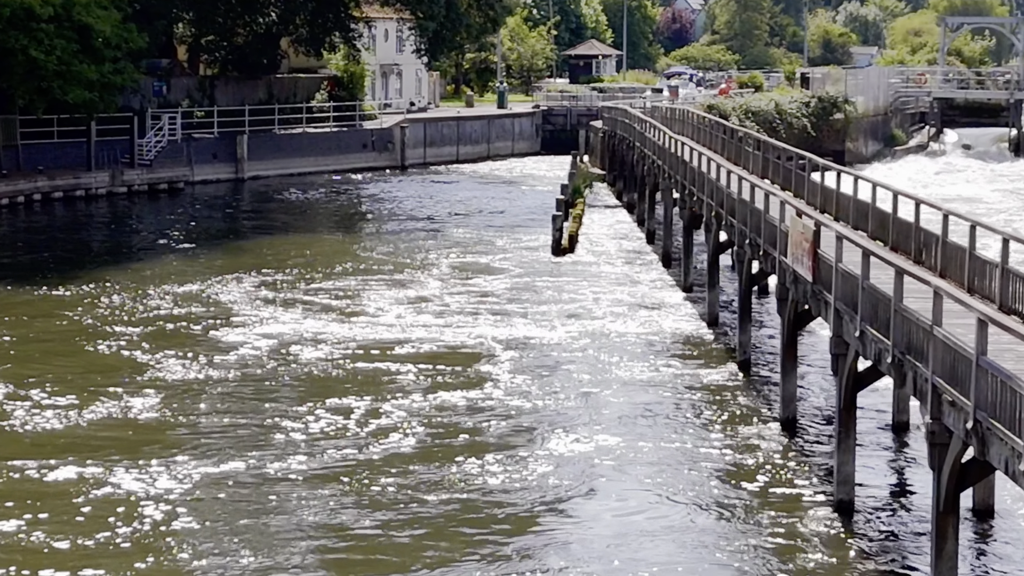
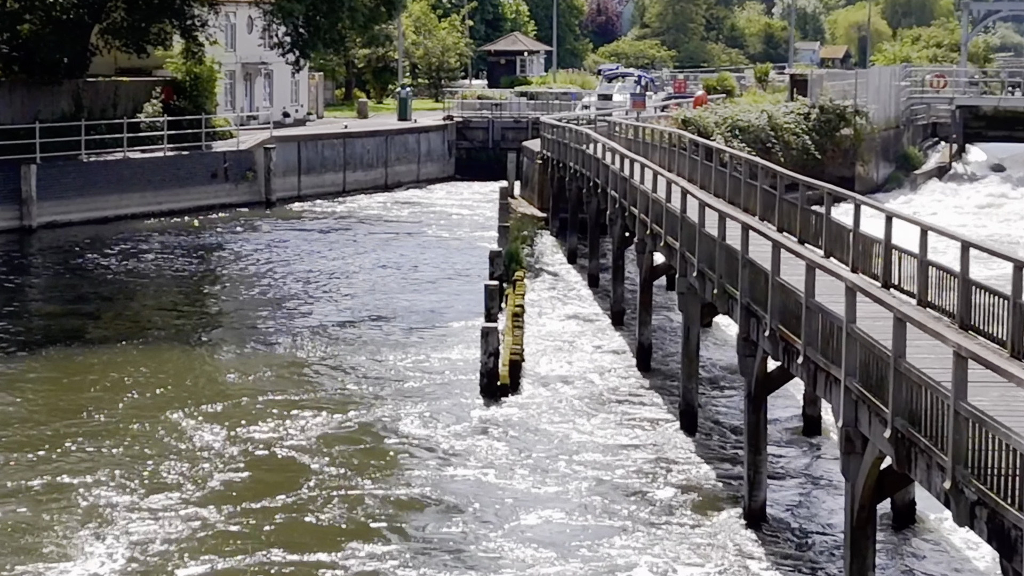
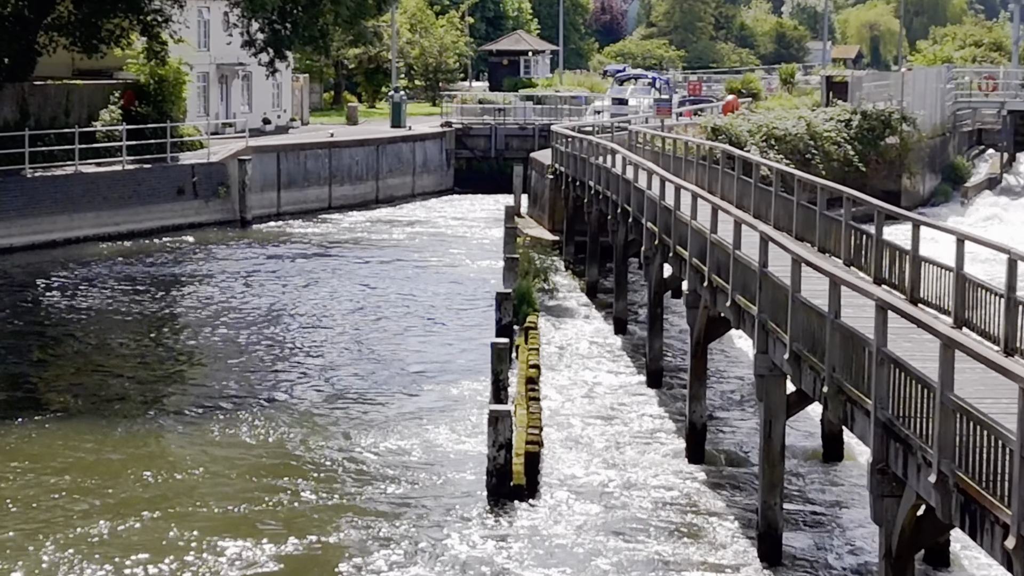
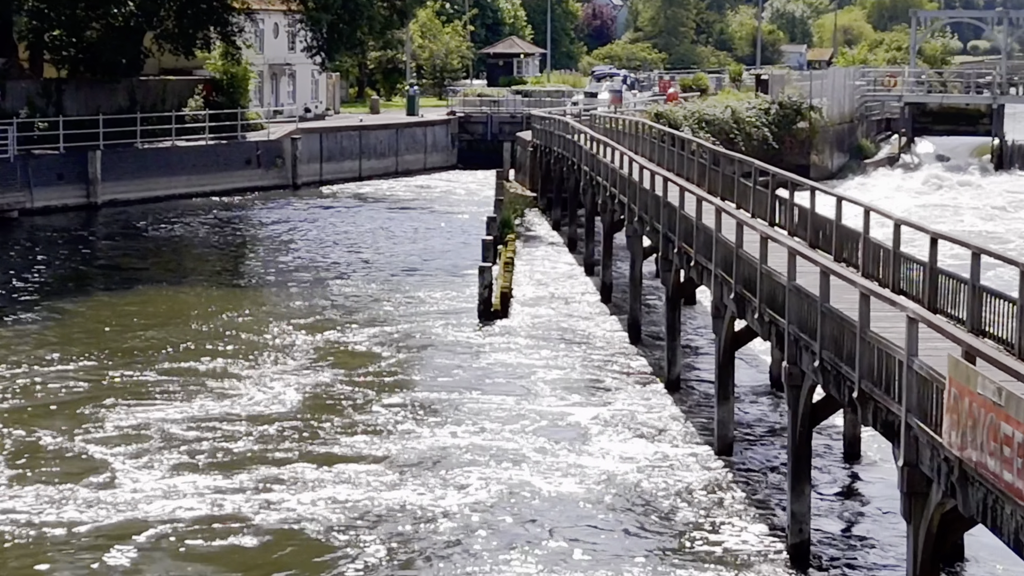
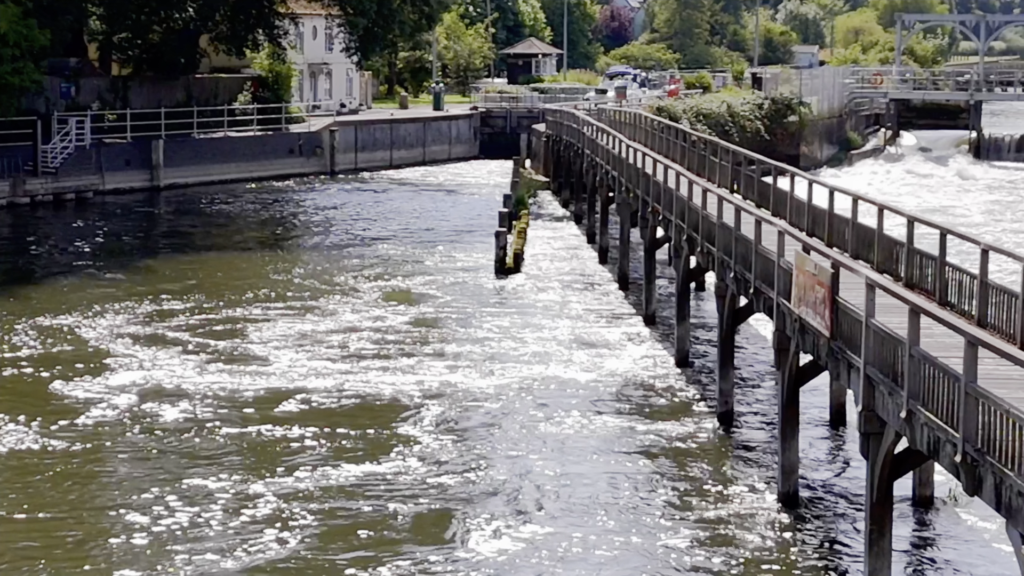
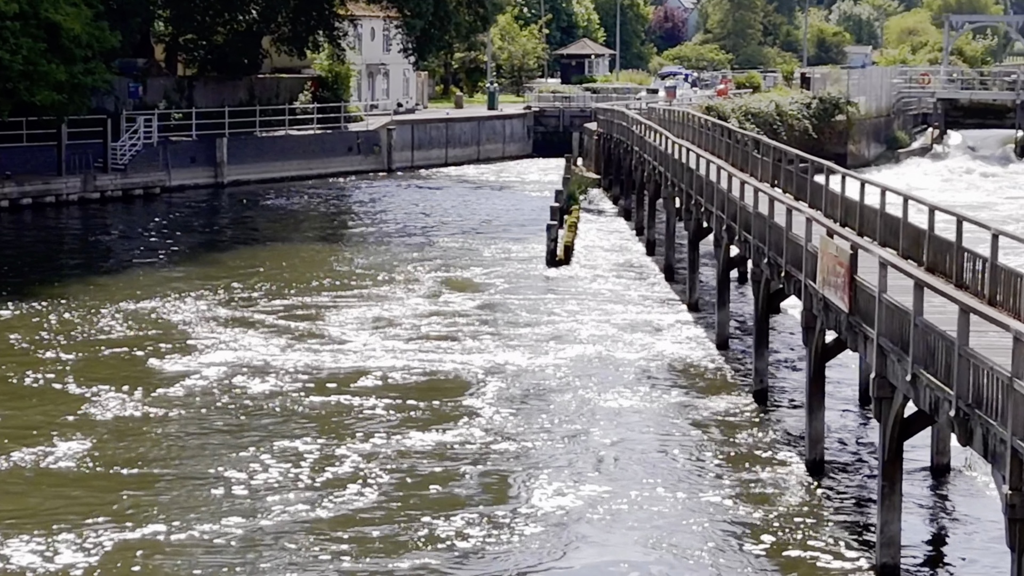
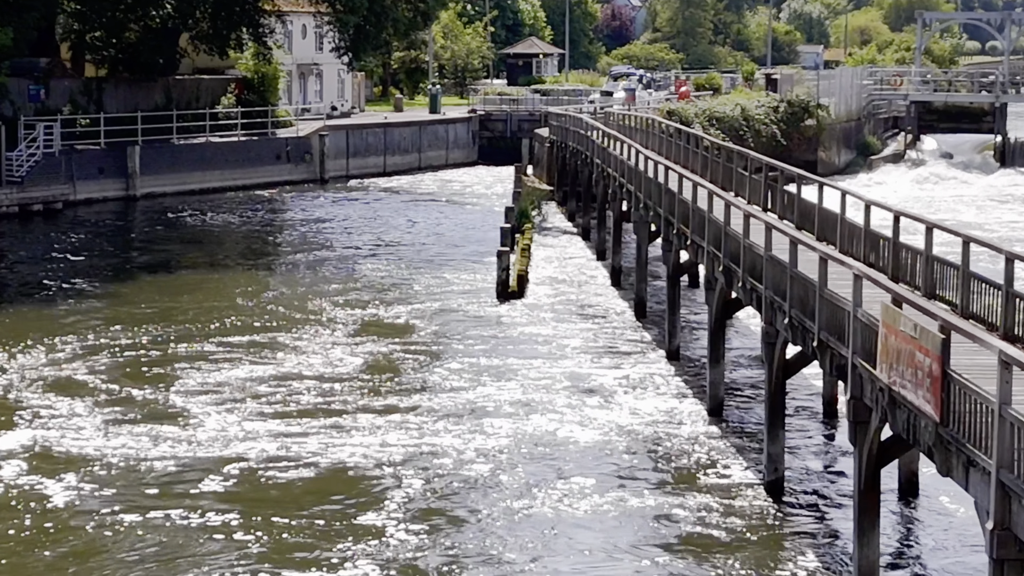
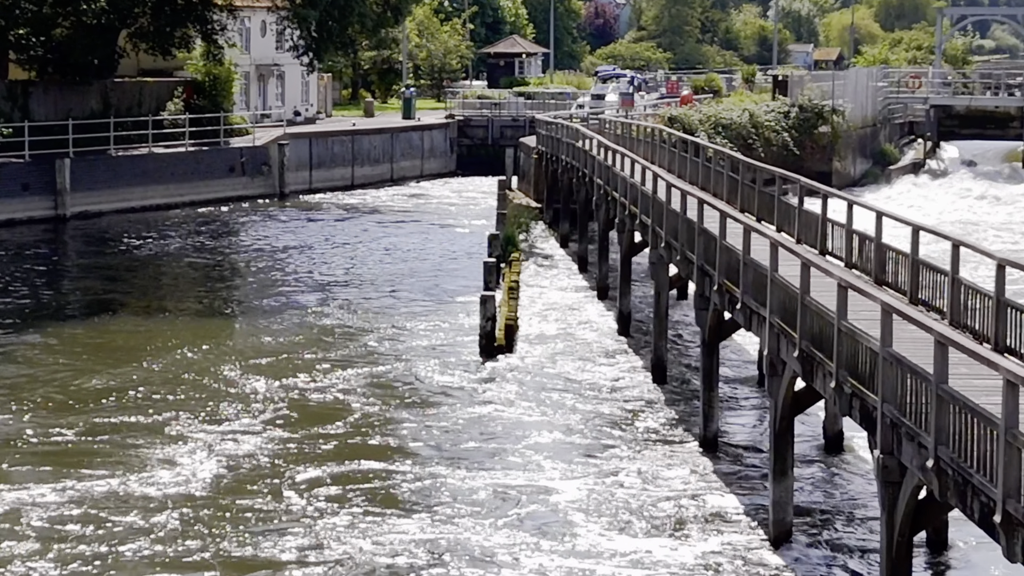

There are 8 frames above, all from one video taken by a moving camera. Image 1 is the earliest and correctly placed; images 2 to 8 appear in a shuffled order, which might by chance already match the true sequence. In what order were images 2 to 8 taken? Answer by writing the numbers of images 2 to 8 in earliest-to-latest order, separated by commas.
6, 5, 7, 4, 8, 2, 3
